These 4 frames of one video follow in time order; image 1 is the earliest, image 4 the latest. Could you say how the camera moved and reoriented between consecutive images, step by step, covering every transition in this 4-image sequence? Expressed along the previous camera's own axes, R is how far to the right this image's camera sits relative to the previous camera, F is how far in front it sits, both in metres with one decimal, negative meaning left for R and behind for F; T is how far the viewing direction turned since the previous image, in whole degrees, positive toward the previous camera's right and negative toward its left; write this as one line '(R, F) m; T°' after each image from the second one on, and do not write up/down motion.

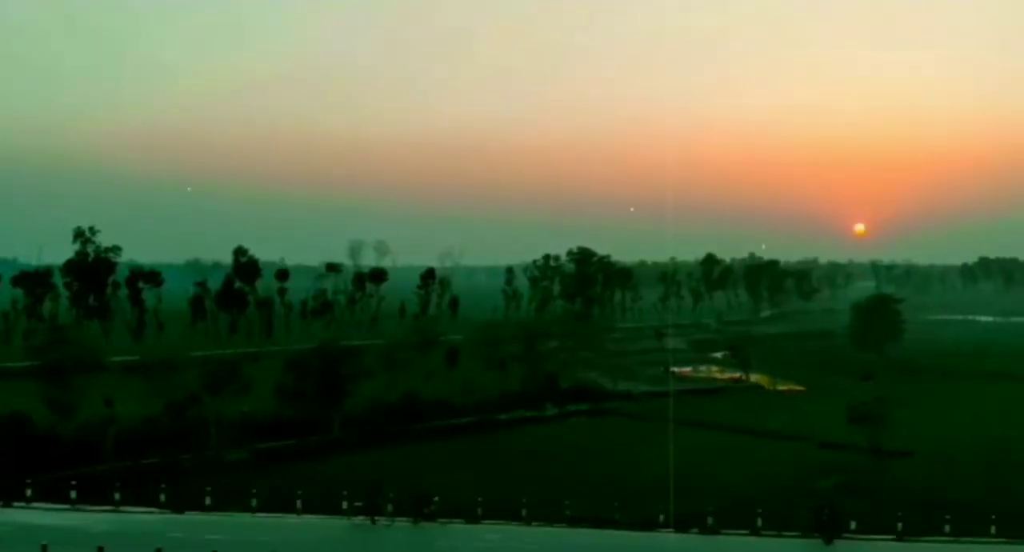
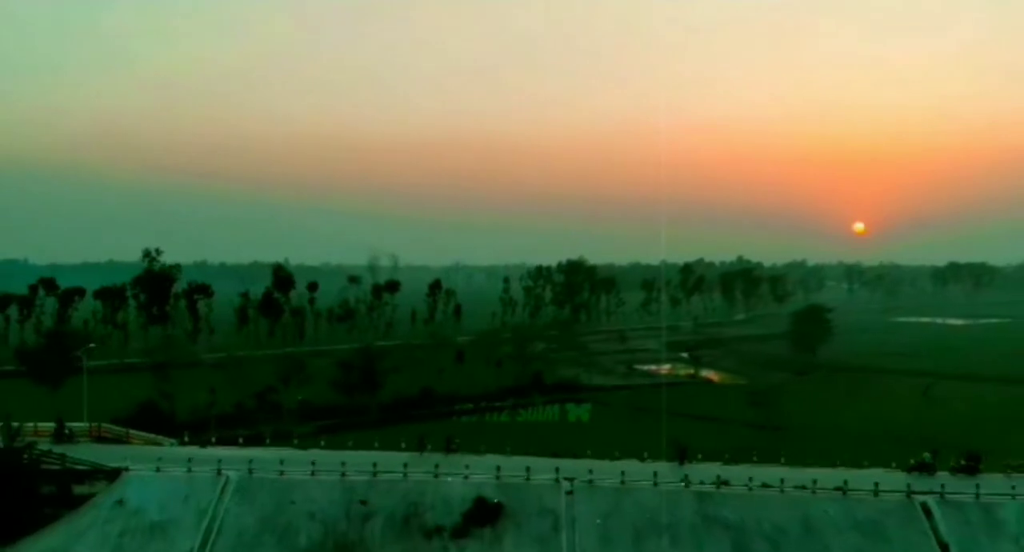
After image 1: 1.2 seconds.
(+0.1, -3.0) m; 0°
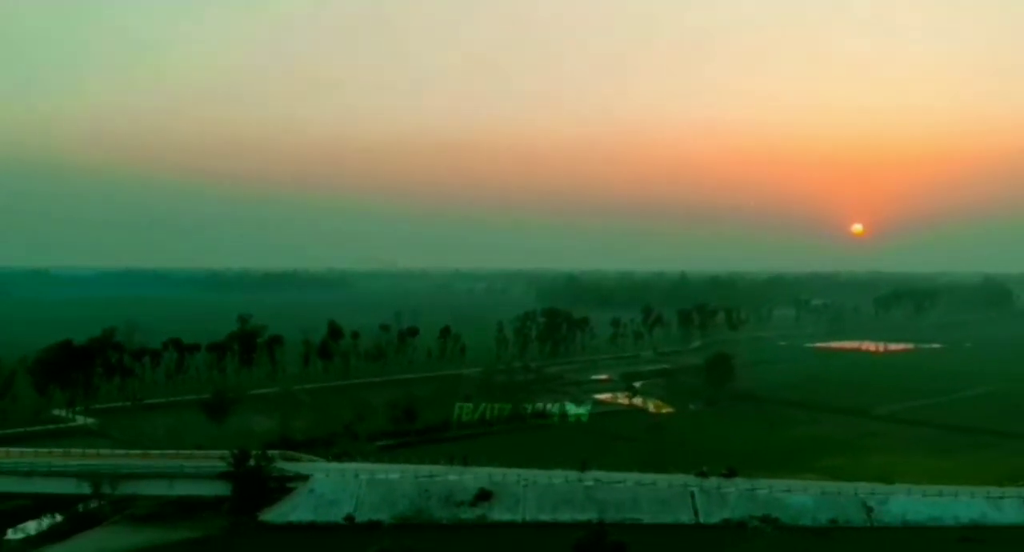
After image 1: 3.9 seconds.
(+0.2, -6.9) m; 0°
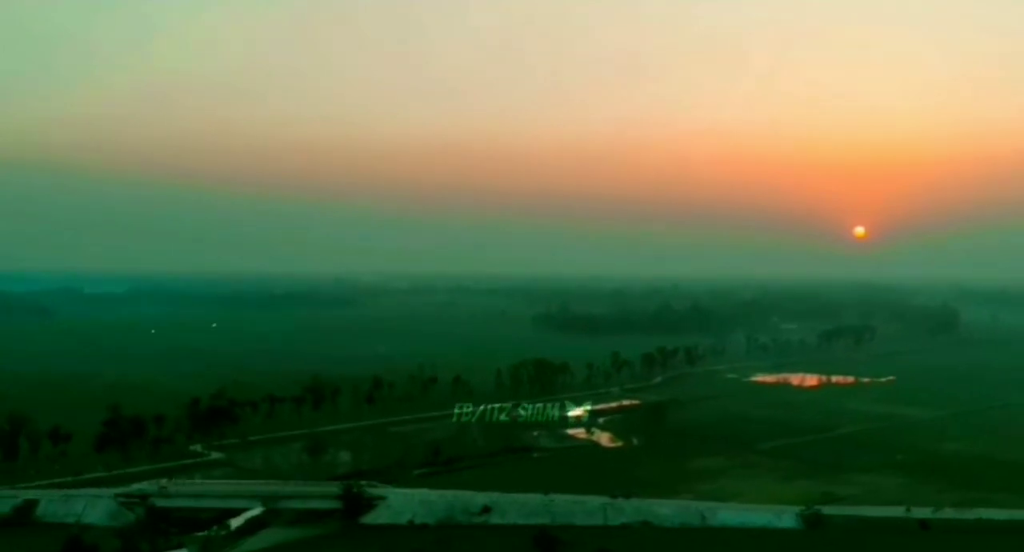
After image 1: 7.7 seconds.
(+0.2, -9.8) m; 0°
